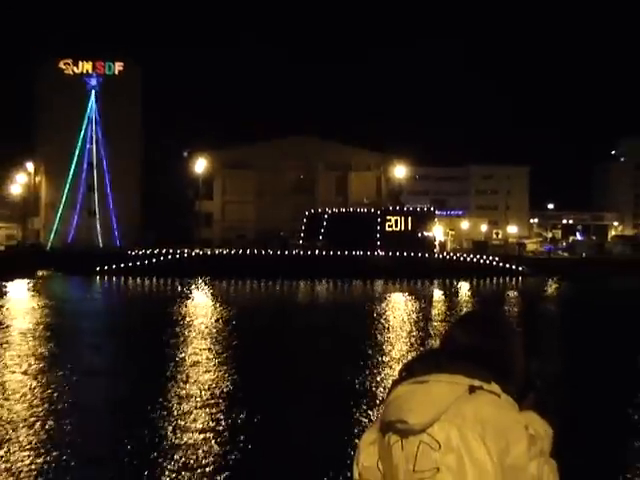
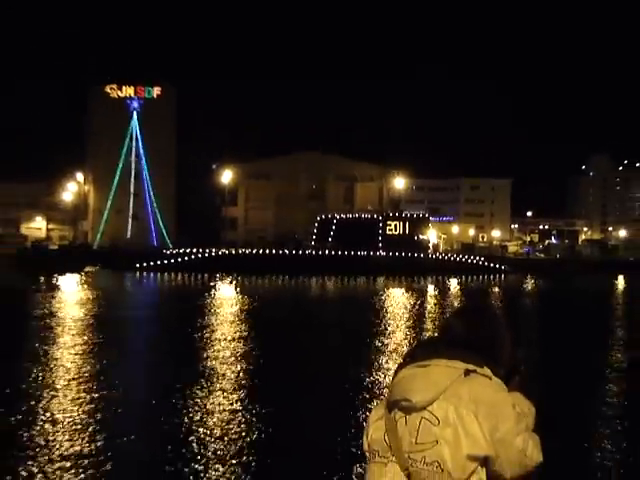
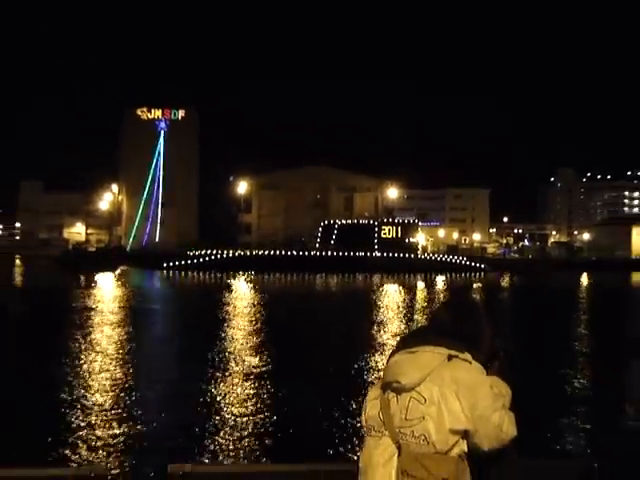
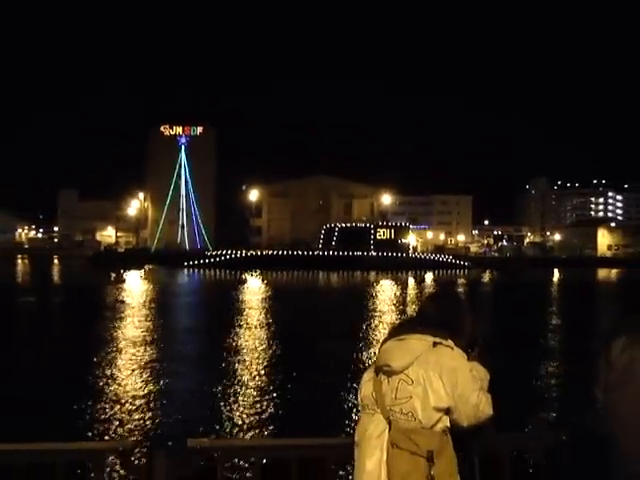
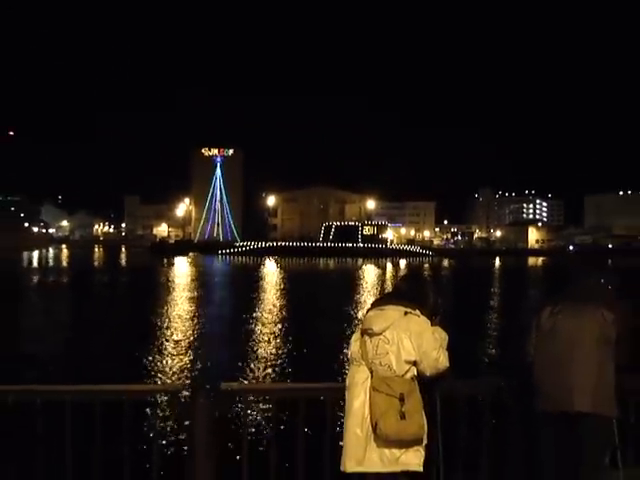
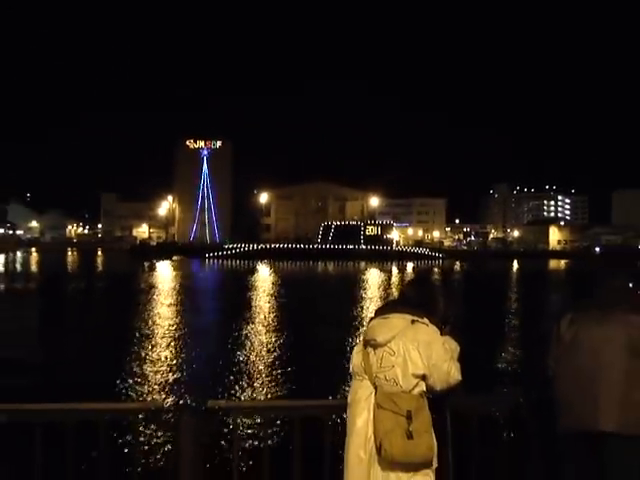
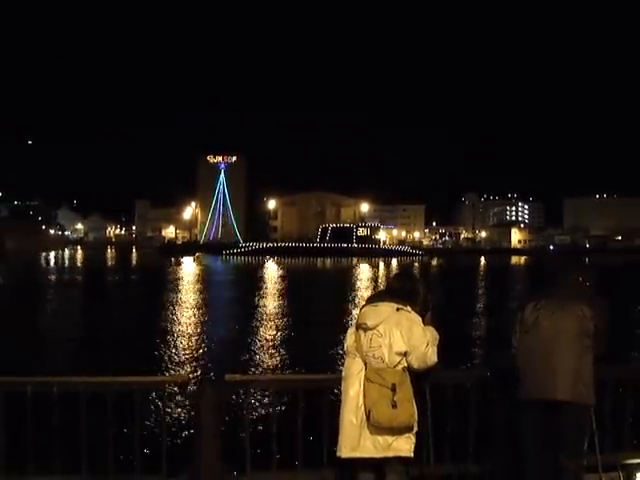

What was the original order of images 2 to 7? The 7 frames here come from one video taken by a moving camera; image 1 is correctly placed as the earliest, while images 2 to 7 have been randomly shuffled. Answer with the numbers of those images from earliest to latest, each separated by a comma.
2, 3, 4, 6, 5, 7
